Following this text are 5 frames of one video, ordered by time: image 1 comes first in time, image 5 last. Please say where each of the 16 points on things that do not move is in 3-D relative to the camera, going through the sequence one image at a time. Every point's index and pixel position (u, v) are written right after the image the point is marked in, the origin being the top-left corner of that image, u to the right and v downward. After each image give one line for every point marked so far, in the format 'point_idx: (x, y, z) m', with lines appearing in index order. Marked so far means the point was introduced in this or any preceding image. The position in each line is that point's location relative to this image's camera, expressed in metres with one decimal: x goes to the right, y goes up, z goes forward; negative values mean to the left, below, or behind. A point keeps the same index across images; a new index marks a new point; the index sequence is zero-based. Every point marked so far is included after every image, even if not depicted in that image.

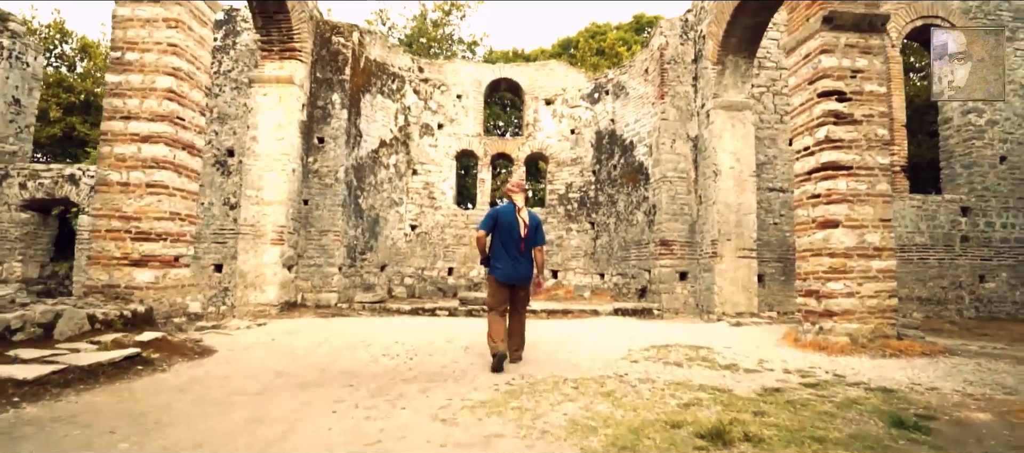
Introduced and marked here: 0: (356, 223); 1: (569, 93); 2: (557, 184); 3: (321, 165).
0: (-3.2, +0.1, +10.4) m
1: (+1.4, +3.4, +13.0) m
2: (+1.1, +1.0, +12.7) m
3: (-3.6, +1.2, +9.7) m
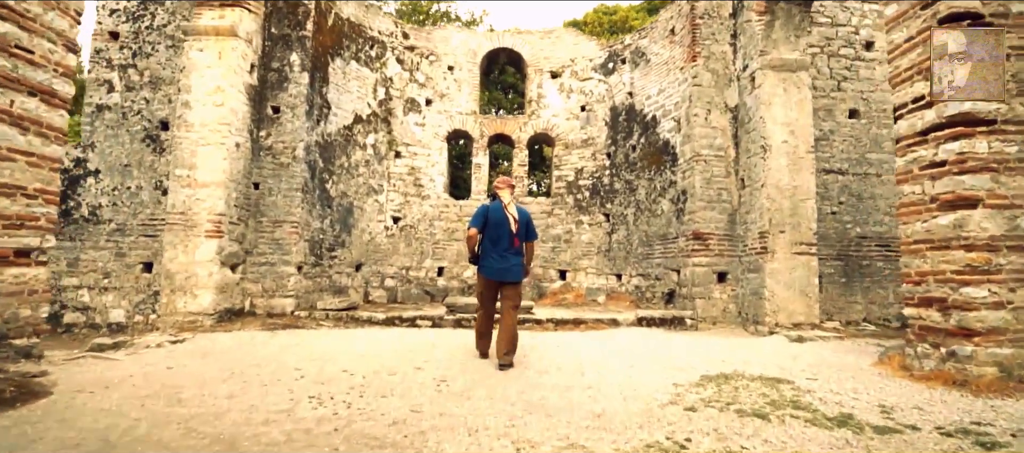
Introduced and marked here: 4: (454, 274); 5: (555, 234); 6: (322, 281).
0: (-3.2, +0.2, +8.6) m
1: (+1.5, +3.5, +11.2) m
2: (+1.1, +1.2, +10.9) m
3: (-3.6, +1.3, +7.9) m
4: (-1.2, -1.0, +10.4) m
5: (+0.9, -0.2, +10.6) m
6: (-3.2, -0.9, +8.6) m
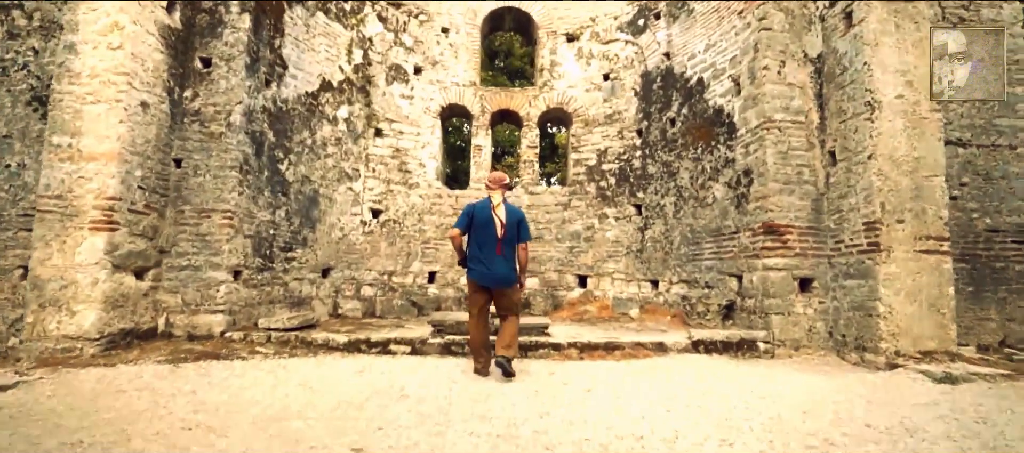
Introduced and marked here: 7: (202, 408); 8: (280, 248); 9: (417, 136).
0: (-3.1, +0.3, +6.6) m
1: (+1.6, +3.6, +9.1) m
2: (+1.3, +1.3, +8.9) m
3: (-3.5, +1.4, +5.9) m
4: (-1.0, -0.9, +8.3) m
5: (+1.0, -0.1, +8.6) m
6: (-3.1, -0.8, +6.6) m
7: (-2.1, -1.2, +3.4) m
8: (-3.0, -0.3, +6.8) m
9: (-1.6, +1.5, +8.7) m
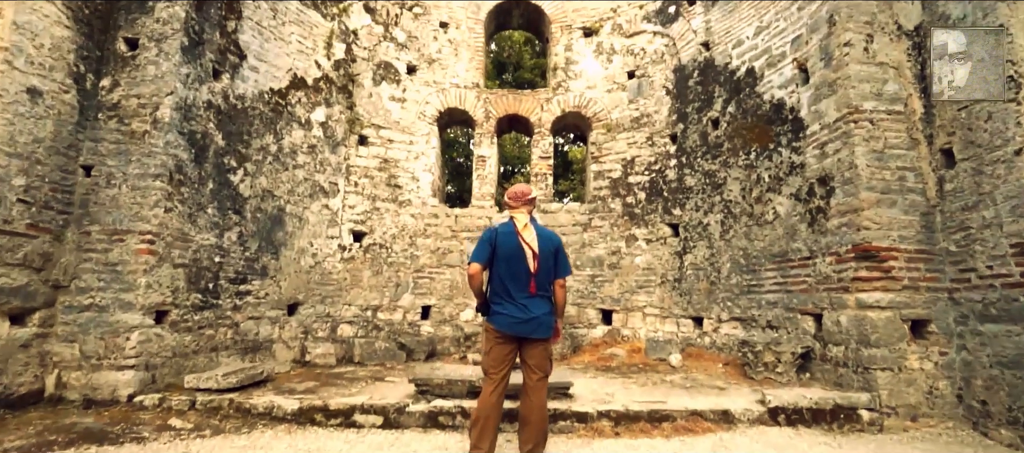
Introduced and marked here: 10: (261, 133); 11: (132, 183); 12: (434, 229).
0: (-3.0, 0.0, +5.3) m
1: (+1.7, +3.2, +7.8) m
2: (+1.4, +0.9, +7.5) m
3: (-3.5, +1.2, +4.6) m
4: (-0.9, -1.2, +6.9) m
5: (+1.2, -0.4, +7.1) m
6: (-3.0, -1.1, +5.2) m
7: (-2.0, -1.3, +2.0) m
8: (-2.9, -0.6, +5.4) m
9: (-1.5, +1.2, +7.3) m
10: (-2.8, +1.1, +5.8) m
11: (-3.3, +0.4, +4.5) m
12: (-1.1, 0.0, +7.1) m
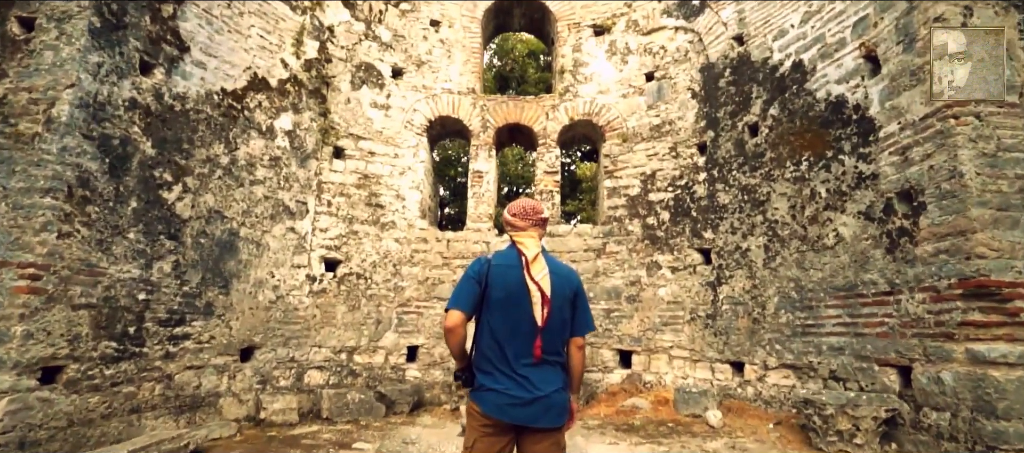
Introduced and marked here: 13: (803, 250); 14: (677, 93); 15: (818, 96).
0: (-3.0, -0.2, +4.2) m
1: (+1.7, +2.9, +6.9) m
2: (+1.4, +0.6, +6.4) m
3: (-3.5, +1.0, +3.6) m
4: (-0.9, -1.5, +5.8) m
5: (+1.2, -0.7, +6.0) m
6: (-3.0, -1.3, +4.1) m
7: (-2.1, -1.4, +0.9) m
8: (-3.0, -0.8, +4.3) m
9: (-1.5, +0.8, +6.3) m
10: (-2.8, +0.8, +4.8) m
11: (-3.3, +0.2, +3.5) m
12: (-1.1, -0.3, +6.1) m
13: (+2.7, -0.2, +4.8) m
14: (+2.0, +1.7, +6.4) m
15: (+2.9, +1.2, +4.8) m
